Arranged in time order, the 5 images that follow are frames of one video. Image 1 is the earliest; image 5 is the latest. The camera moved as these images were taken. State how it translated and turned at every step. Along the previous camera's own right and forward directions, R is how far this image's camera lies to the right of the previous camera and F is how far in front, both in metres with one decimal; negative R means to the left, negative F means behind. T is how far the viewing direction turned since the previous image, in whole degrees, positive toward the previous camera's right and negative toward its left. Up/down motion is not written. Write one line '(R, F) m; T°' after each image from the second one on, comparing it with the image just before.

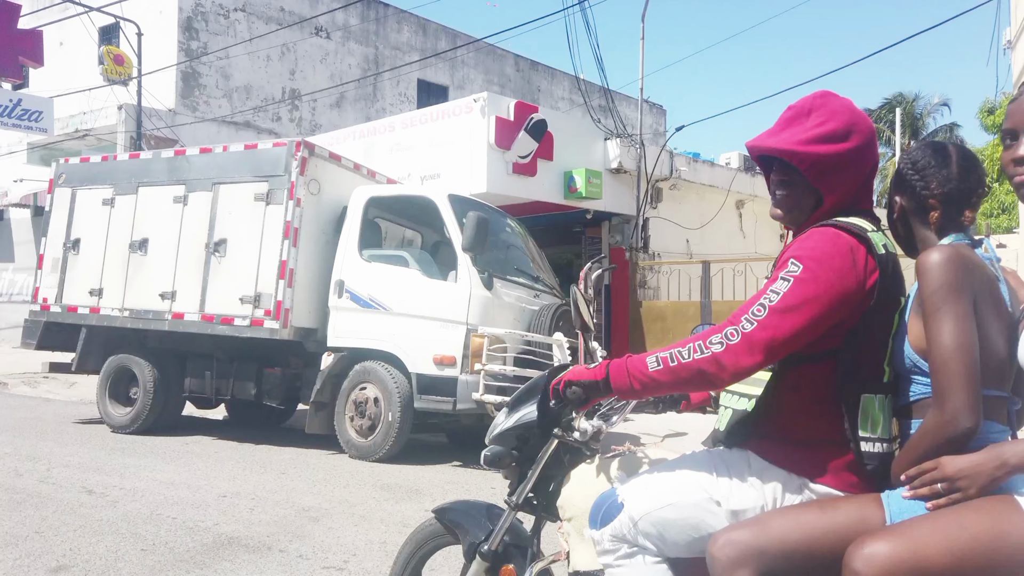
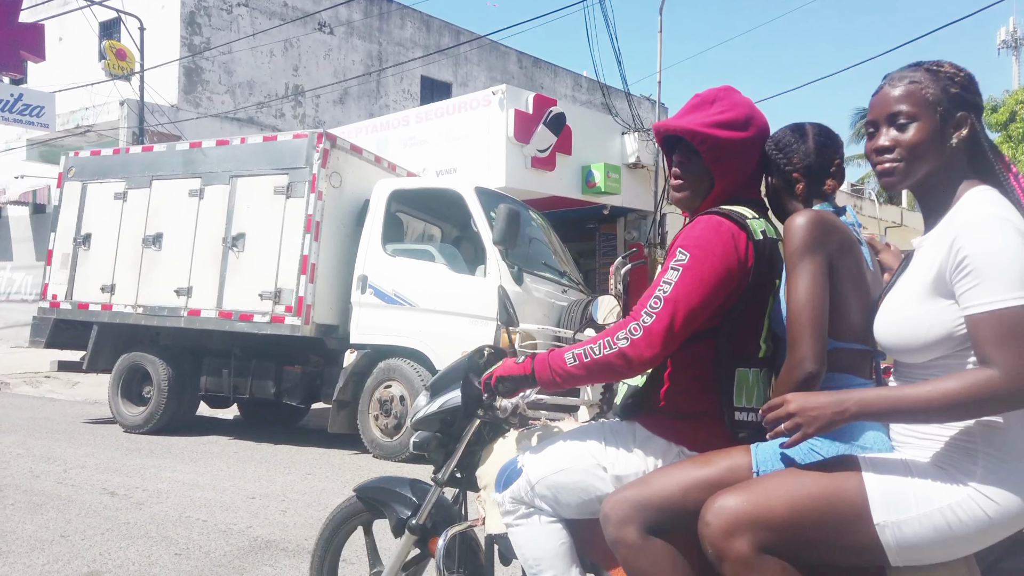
(-0.3, +0.2) m; 0°
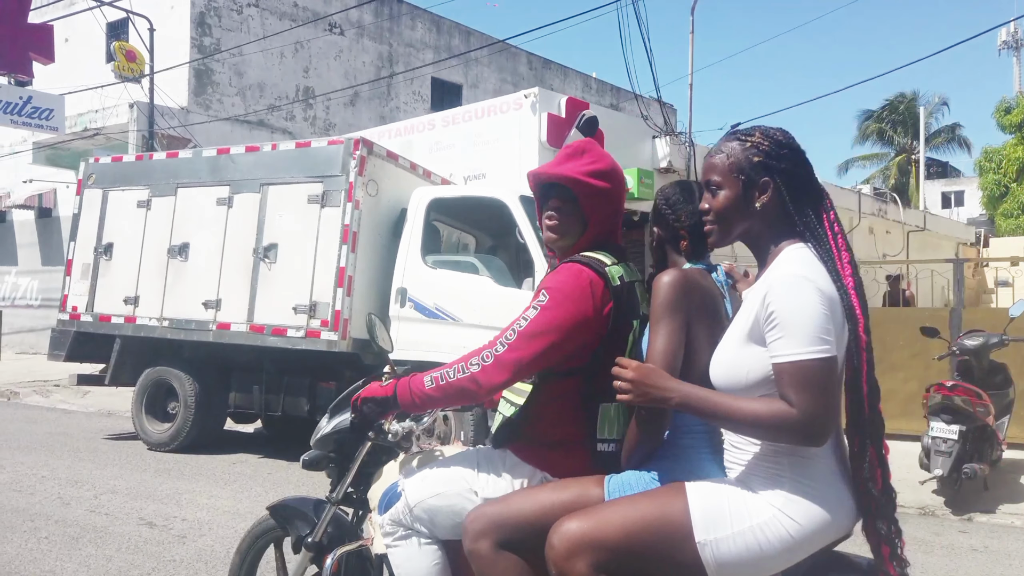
(-0.4, +0.3) m; 0°
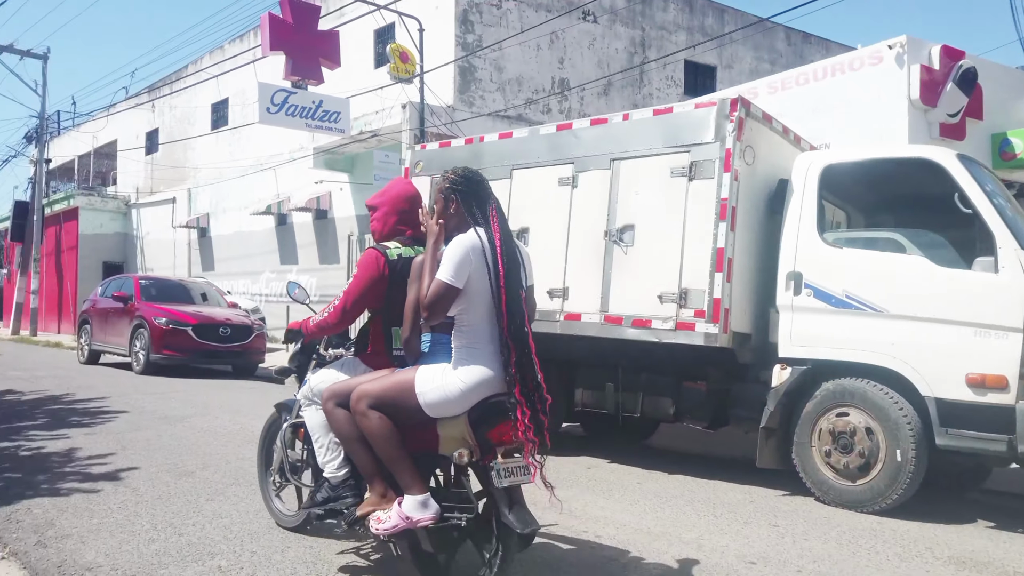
(-1.4, +0.8) m; -15°
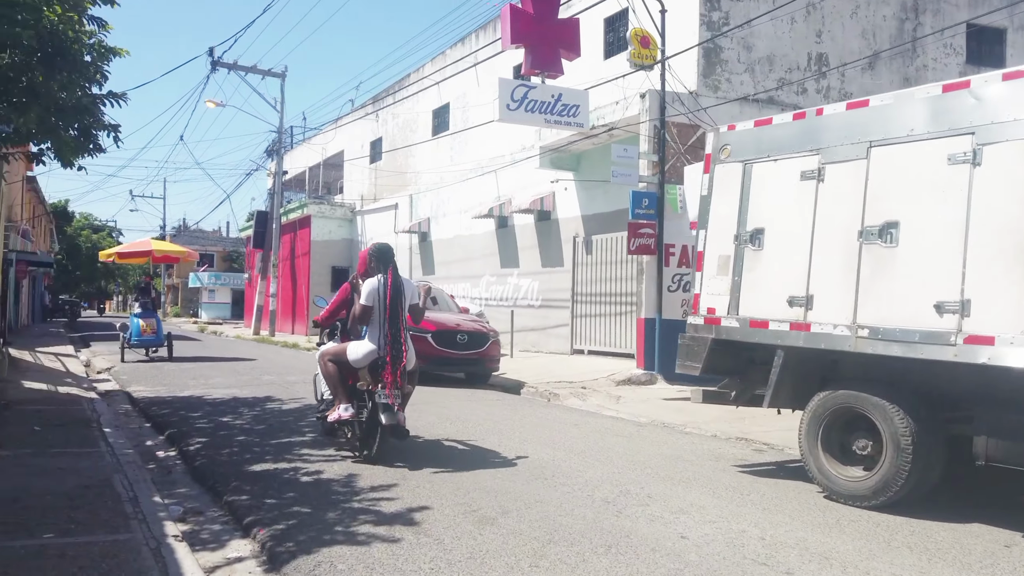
(-1.2, +1.2) m; -14°
